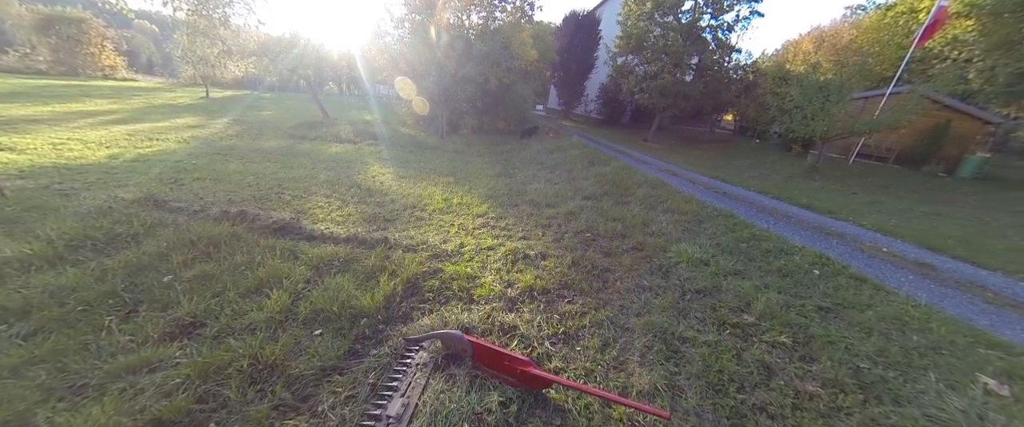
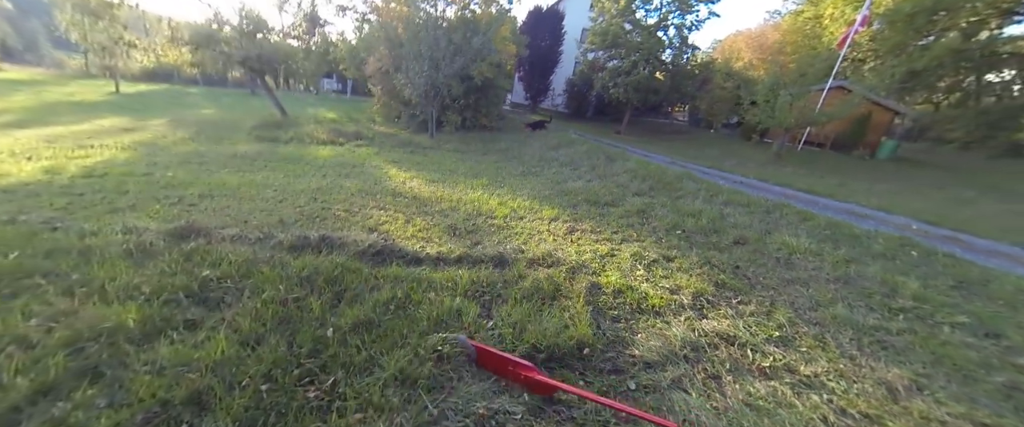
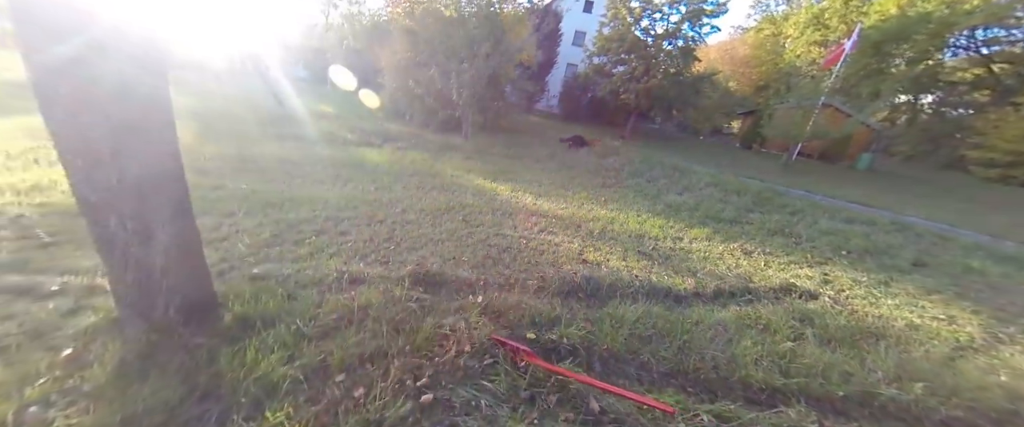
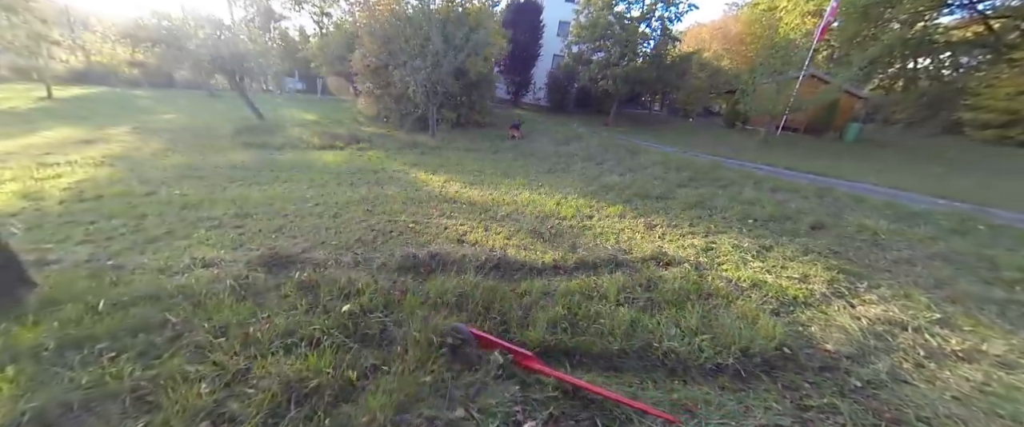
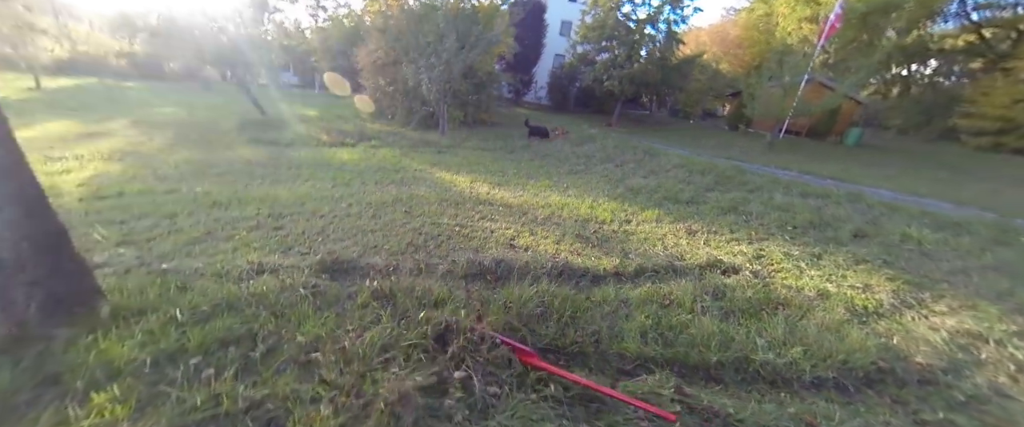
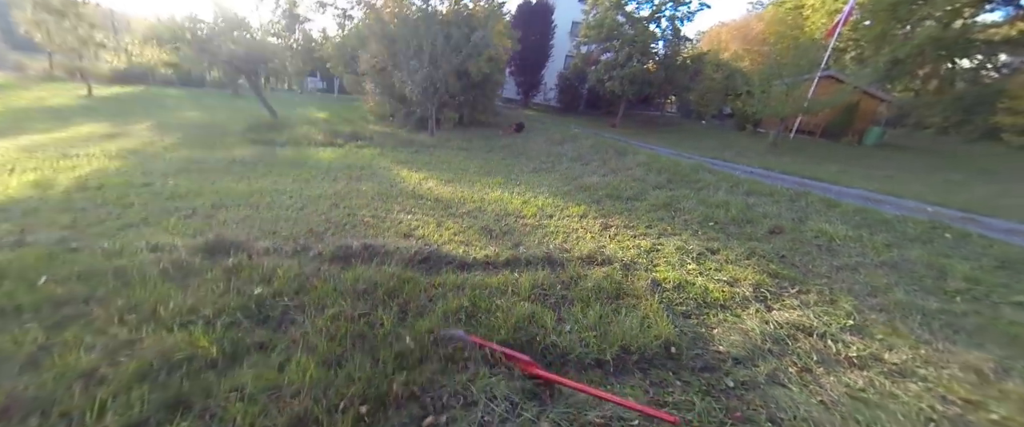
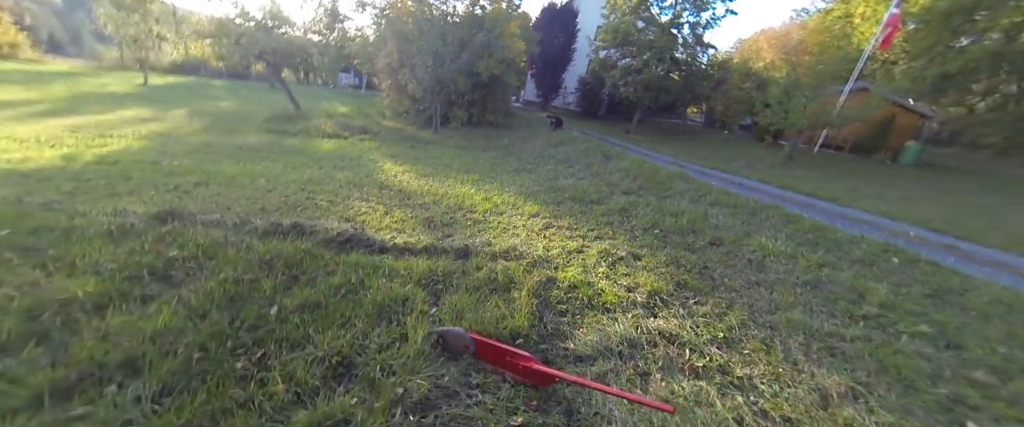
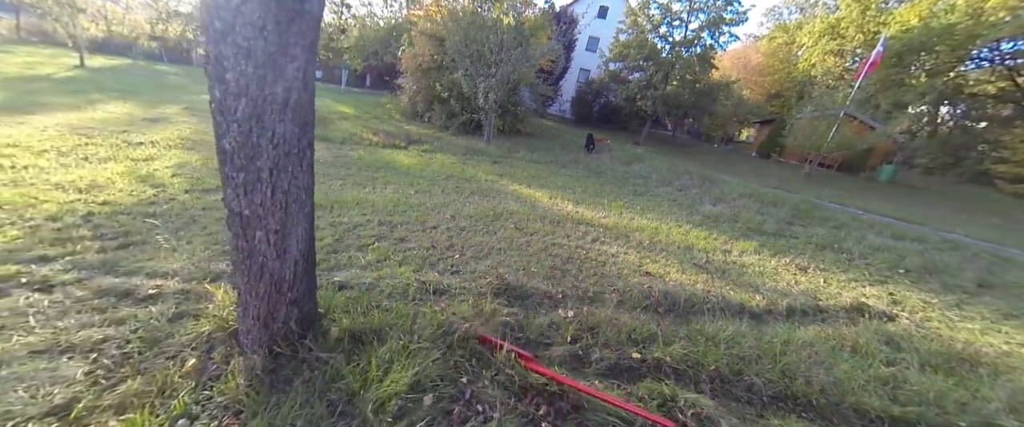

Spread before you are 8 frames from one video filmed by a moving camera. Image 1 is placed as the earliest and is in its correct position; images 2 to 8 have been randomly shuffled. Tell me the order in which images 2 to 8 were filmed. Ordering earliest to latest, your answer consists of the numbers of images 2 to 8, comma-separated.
7, 2, 6, 4, 5, 3, 8
